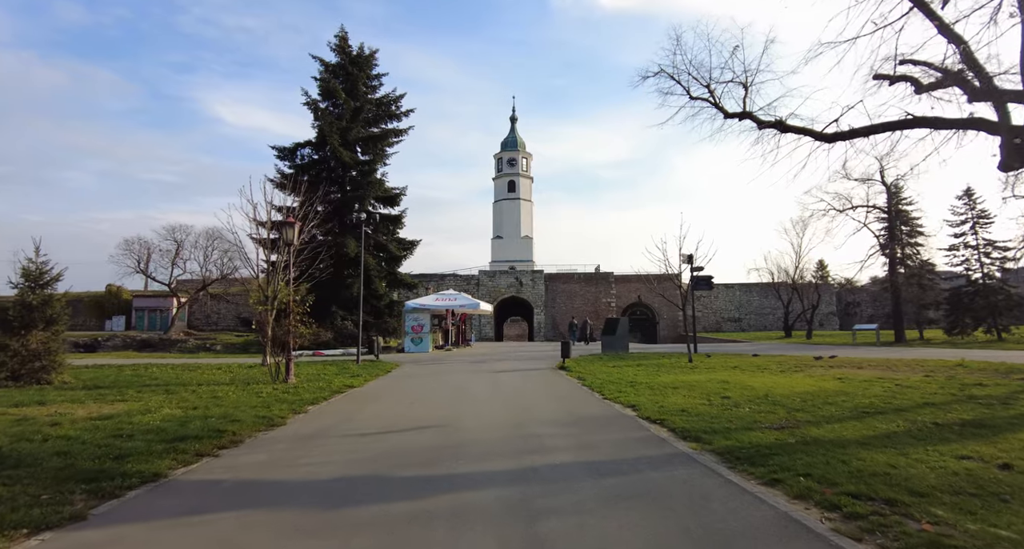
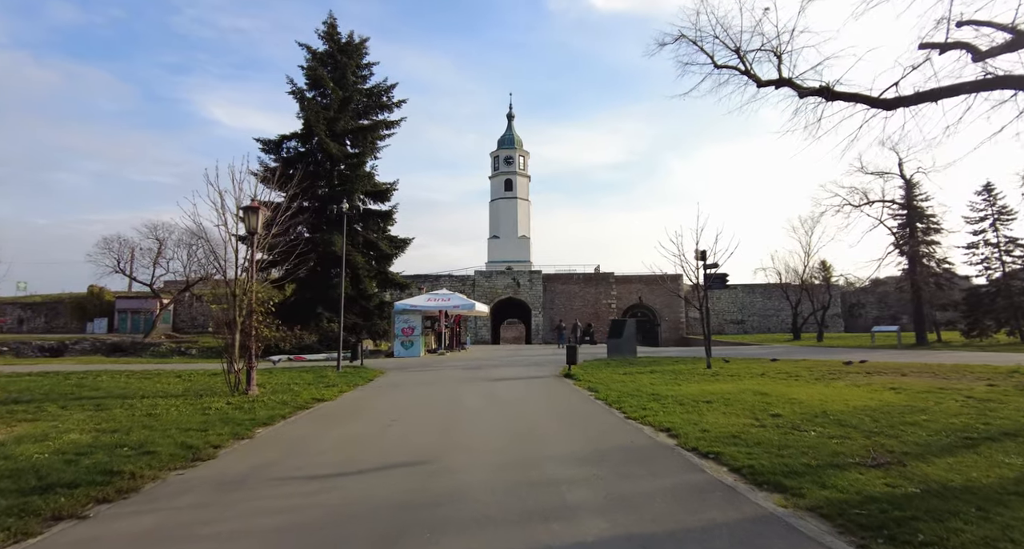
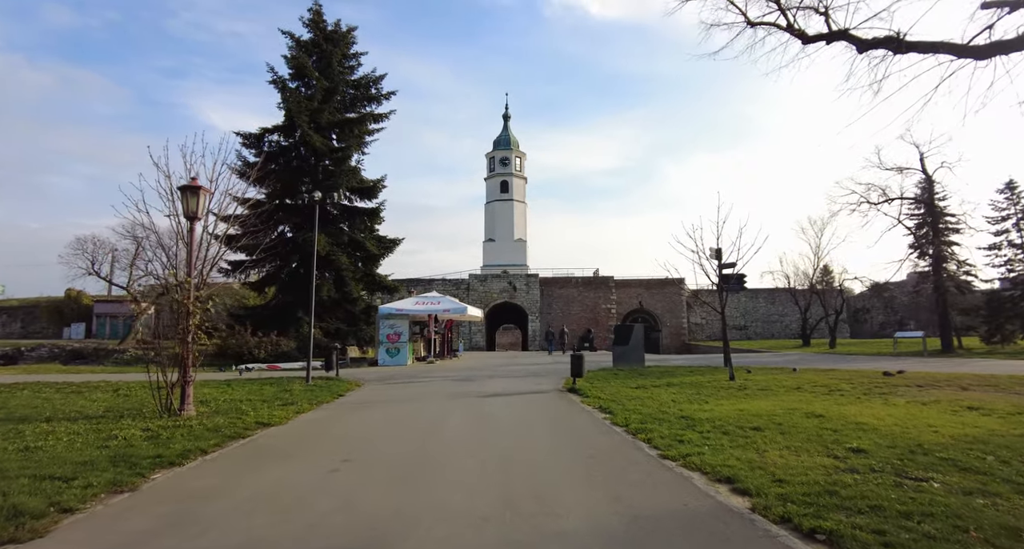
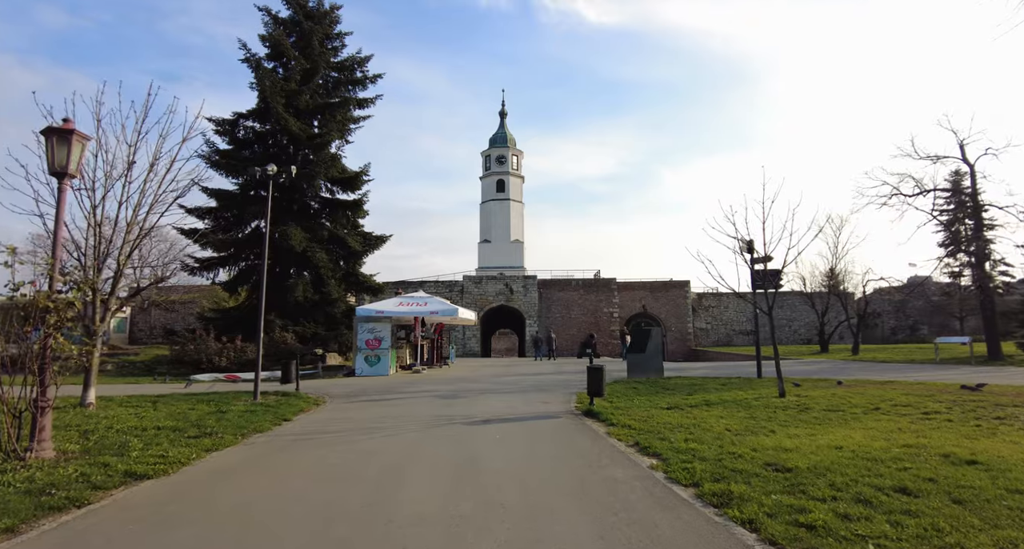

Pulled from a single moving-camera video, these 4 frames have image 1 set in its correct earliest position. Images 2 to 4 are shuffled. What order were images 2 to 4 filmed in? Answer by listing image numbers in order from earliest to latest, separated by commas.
2, 3, 4
